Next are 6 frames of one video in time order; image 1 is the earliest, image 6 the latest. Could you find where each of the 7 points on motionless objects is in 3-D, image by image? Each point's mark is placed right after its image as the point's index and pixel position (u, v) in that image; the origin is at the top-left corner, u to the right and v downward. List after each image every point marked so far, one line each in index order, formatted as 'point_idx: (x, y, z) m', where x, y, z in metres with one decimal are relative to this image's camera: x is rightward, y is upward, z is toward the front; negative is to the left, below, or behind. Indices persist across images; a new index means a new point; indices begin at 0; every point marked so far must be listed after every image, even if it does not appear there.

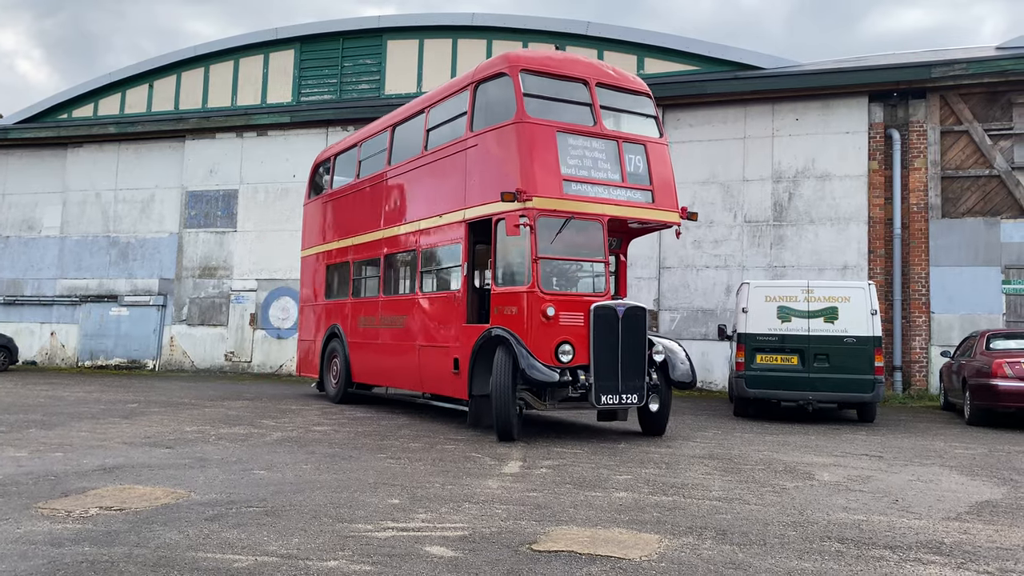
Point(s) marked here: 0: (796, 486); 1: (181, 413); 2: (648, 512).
0: (+2.2, -1.5, +6.6) m
1: (-4.4, -1.7, +11.3) m
2: (+0.9, -1.4, +5.4) m
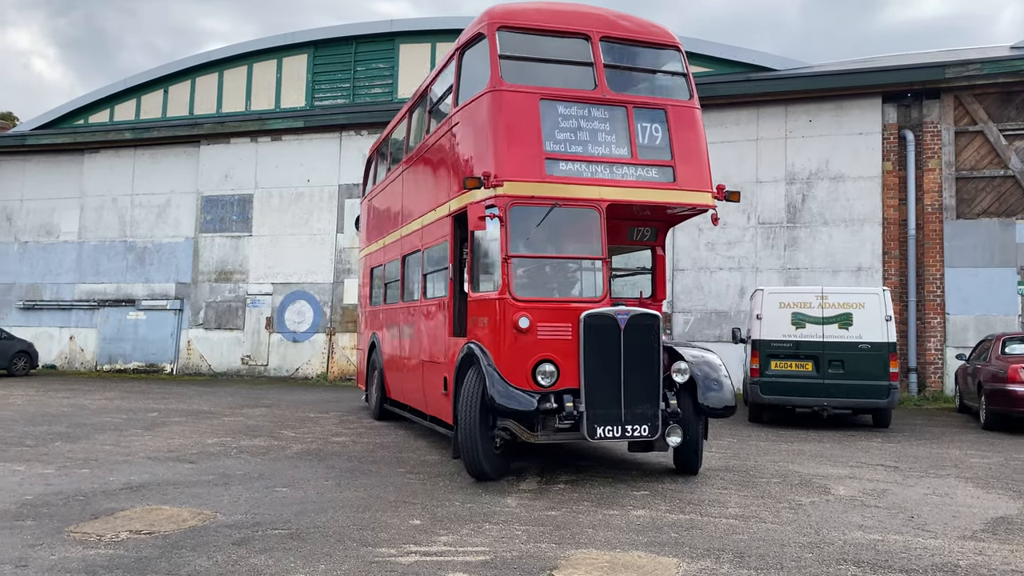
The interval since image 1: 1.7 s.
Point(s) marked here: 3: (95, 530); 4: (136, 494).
0: (+2.4, -1.7, +6.7) m
1: (-4.2, -1.8, +11.4) m
2: (+1.0, -1.6, +5.5) m
3: (-2.6, -1.5, +5.3) m
4: (-2.9, -1.6, +6.5) m
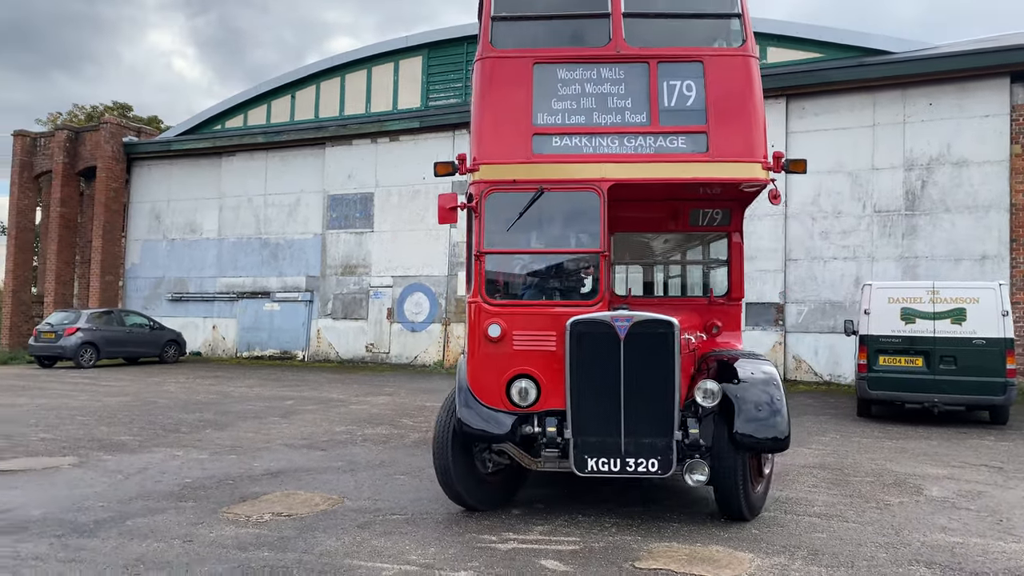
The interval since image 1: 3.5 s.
0: (+3.2, -1.7, +6.8) m
1: (-2.7, -1.8, +12.5) m
2: (+1.6, -1.7, +5.9) m
3: (-2.0, -1.6, +6.2) m
4: (-2.1, -1.7, +7.4) m
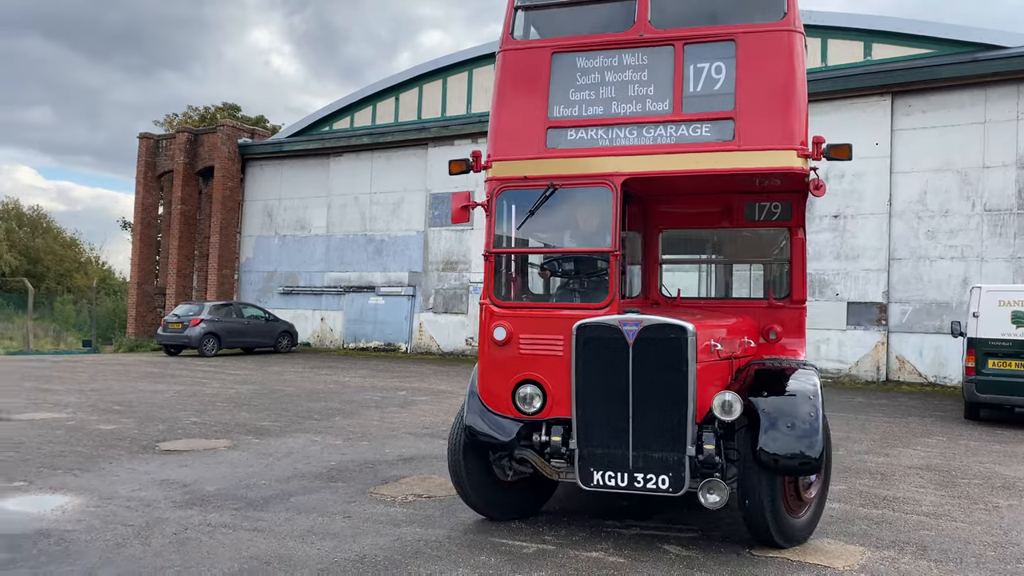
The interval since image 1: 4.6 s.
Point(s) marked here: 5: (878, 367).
0: (+4.1, -1.8, +7.0) m
1: (-1.1, -1.8, +13.2) m
2: (+2.5, -1.7, +6.2) m
3: (-1.0, -1.7, +6.9) m
4: (-1.0, -1.7, +8.1) m
5: (+7.8, -1.7, +18.0) m
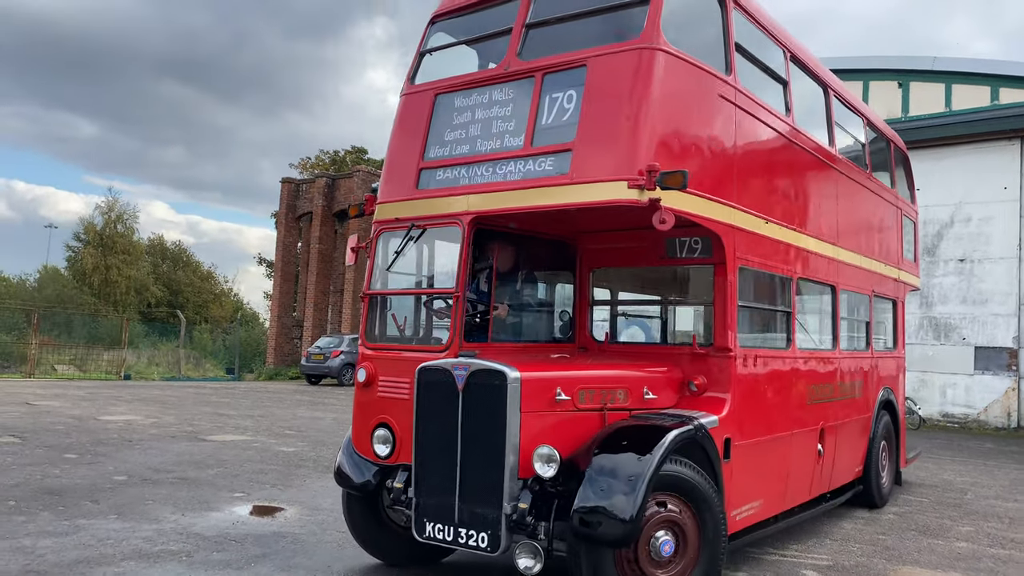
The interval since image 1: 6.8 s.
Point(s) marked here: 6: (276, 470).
0: (+5.5, -2.3, +7.3) m
1: (+1.1, -2.5, +14.2) m
2: (+3.8, -2.2, +6.8) m
3: (+0.3, -2.1, +7.9) m
4: (+0.5, -2.2, +9.1) m
5: (+10.5, -2.6, +17.8) m
6: (-2.7, -2.1, +9.8) m
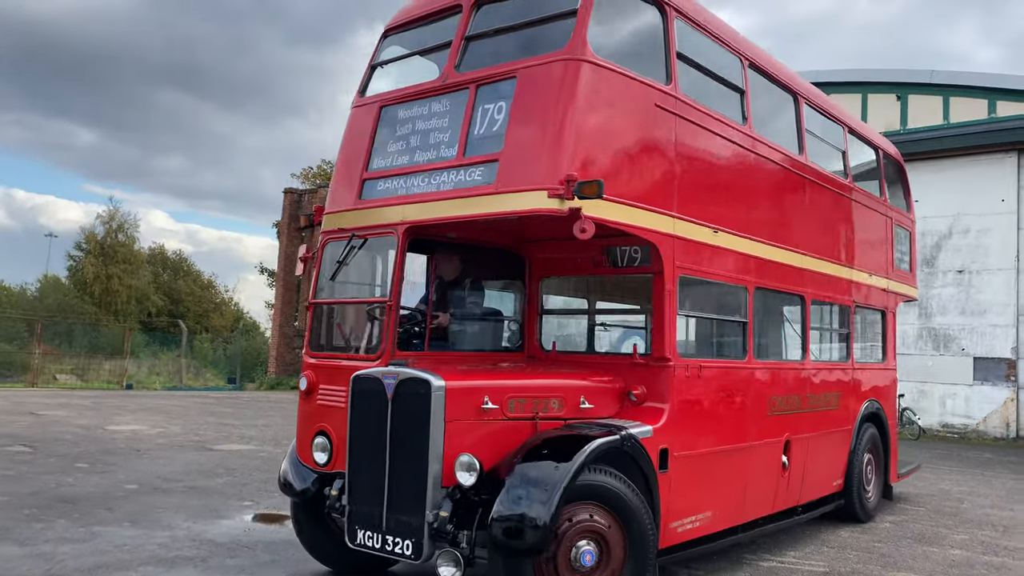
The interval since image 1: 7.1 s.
0: (+5.5, -2.4, +7.5) m
1: (+1.1, -2.7, +14.3) m
2: (+3.8, -2.3, +6.9) m
3: (+0.4, -2.2, +8.0) m
4: (+0.6, -2.3, +9.2) m
5: (+10.5, -2.9, +17.9) m
6: (-2.7, -2.3, +10.0) m
